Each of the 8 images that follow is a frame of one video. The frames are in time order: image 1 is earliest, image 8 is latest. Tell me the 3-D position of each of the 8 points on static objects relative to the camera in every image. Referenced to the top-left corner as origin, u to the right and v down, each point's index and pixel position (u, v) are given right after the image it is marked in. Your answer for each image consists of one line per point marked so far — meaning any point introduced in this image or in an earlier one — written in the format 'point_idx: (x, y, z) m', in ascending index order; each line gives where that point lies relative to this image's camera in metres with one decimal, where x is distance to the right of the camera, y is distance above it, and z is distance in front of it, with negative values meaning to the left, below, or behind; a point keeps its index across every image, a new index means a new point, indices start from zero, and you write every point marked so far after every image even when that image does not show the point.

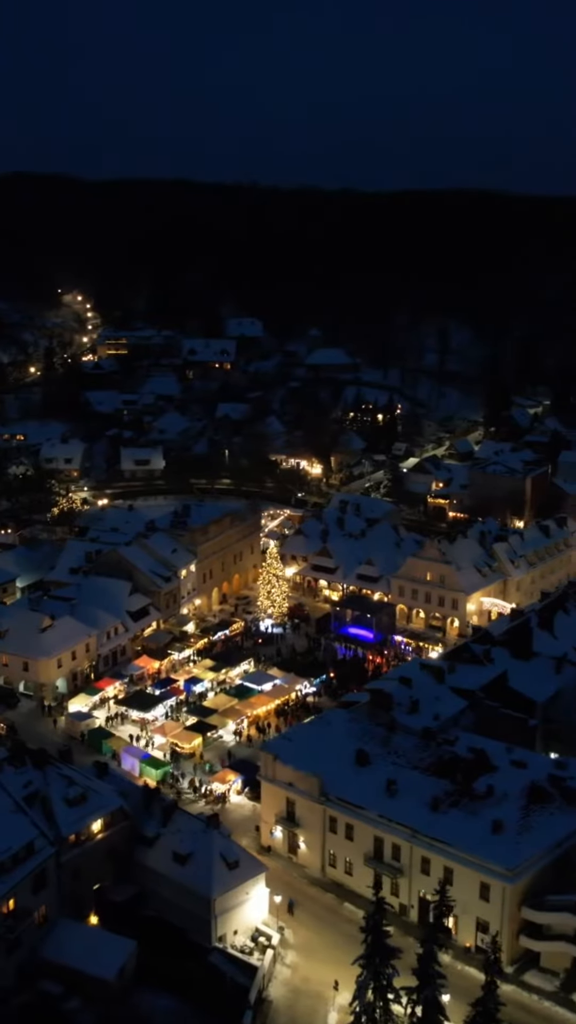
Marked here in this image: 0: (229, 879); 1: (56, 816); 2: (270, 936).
0: (-1.0, -6.0, +18.6) m
1: (-3.7, -4.9, +18.3) m
2: (-0.3, -7.2, +19.1) m
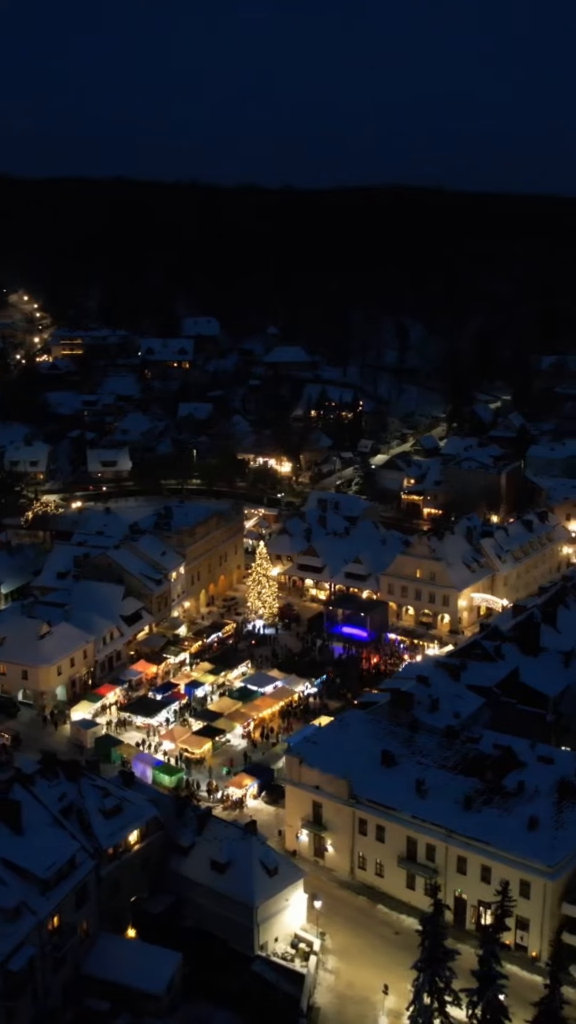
0: (-0.3, -6.1, +18.3) m
1: (-3.1, -5.0, +17.8) m
2: (+0.4, -7.2, +18.9) m
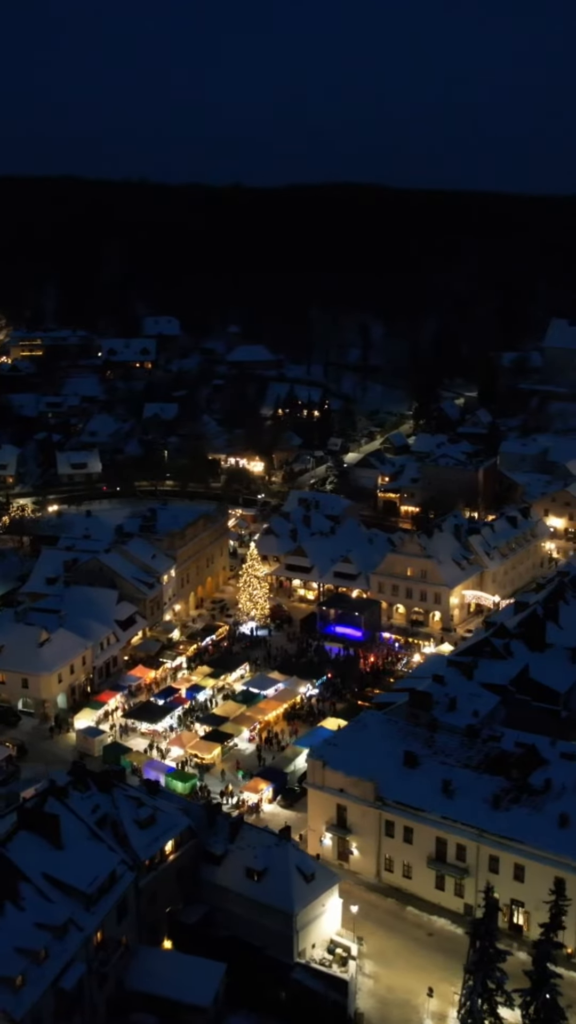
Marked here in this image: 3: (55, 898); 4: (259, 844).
0: (+0.3, -6.1, +18.1) m
1: (-2.4, -5.1, +17.5) m
2: (+1.0, -7.2, +18.7) m
3: (-3.2, -5.4, +15.7) m
4: (-0.5, -5.5, +18.7) m
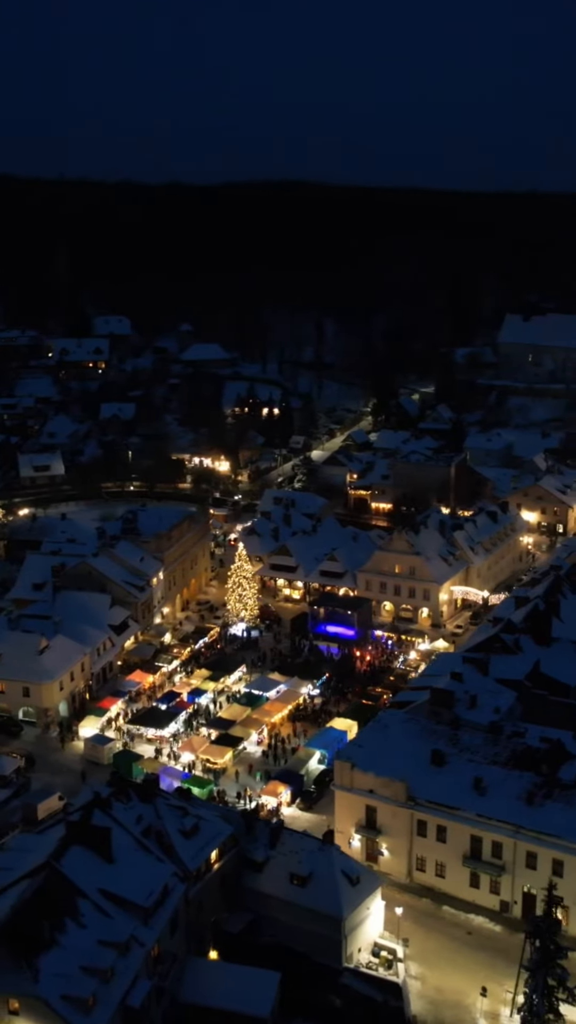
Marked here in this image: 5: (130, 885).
0: (+1.1, -6.1, +18.0) m
1: (-1.7, -5.1, +17.2) m
2: (+1.7, -7.2, +18.6) m
3: (-2.4, -5.5, +15.3) m
4: (+0.2, -5.5, +18.5) m
5: (-2.2, -5.2, +15.9) m
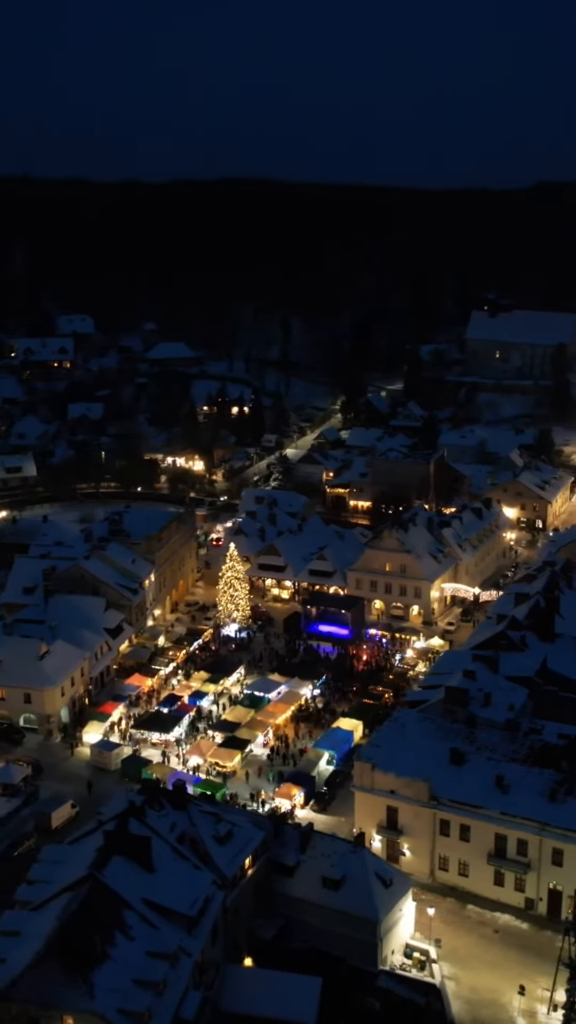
0: (+1.6, -6.1, +17.9) m
1: (-1.1, -5.2, +17.0) m
2: (+2.2, -7.2, +18.5) m
3: (-1.7, -5.5, +15.1) m
4: (+0.7, -5.6, +18.4) m
5: (-1.6, -5.3, +15.6) m
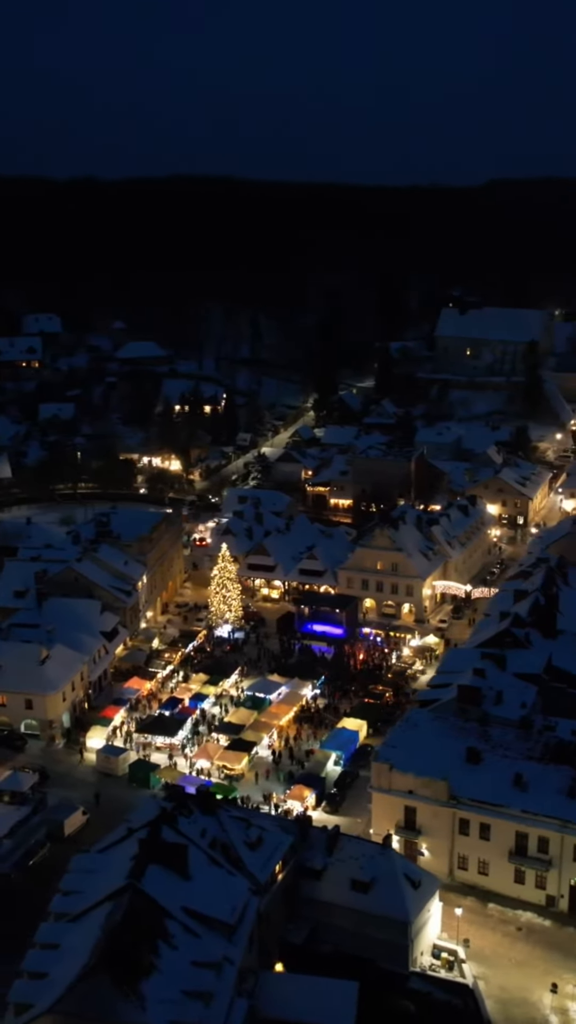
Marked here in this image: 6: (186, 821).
0: (+2.1, -6.1, +17.8) m
1: (-0.6, -5.2, +16.8) m
2: (+2.7, -7.2, +18.5) m
3: (-1.2, -5.6, +14.9) m
4: (+1.2, -5.6, +18.3) m
5: (-1.0, -5.3, +15.4) m
6: (-1.5, -4.6, +16.8) m
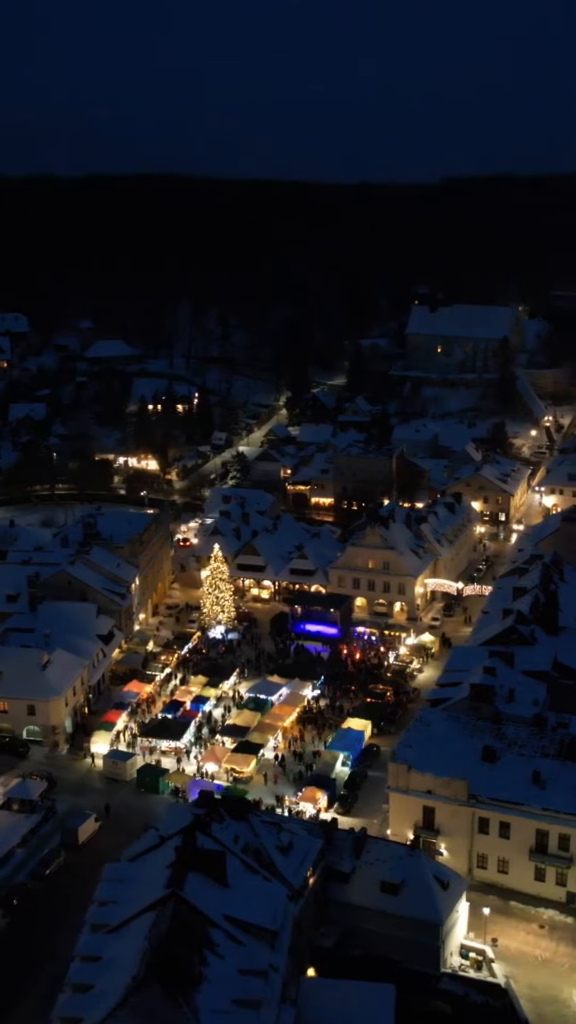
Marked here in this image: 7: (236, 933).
0: (+2.5, -6.1, +17.8) m
1: (-0.1, -5.2, +16.6) m
2: (+3.1, -7.2, +18.5) m
3: (-0.6, -5.6, +14.8) m
4: (+1.6, -5.6, +18.2) m
5: (-0.5, -5.4, +15.3) m
6: (-1.0, -4.7, +16.7) m
7: (-0.7, -5.5, +14.8) m
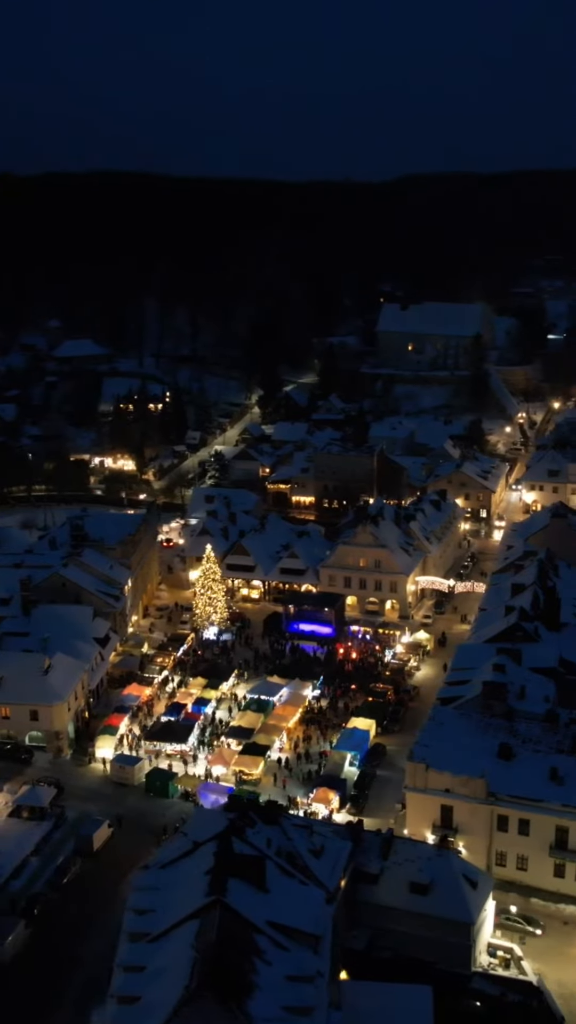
0: (+3.0, -6.1, +17.7) m
1: (+0.4, -5.2, +16.5) m
2: (+3.6, -7.1, +18.5) m
3: (0.0, -5.6, +14.6) m
4: (+2.1, -5.6, +18.1) m
5: (+0.1, -5.4, +15.1) m
6: (-0.5, -4.7, +16.5) m
7: (-0.1, -5.5, +14.6) m
